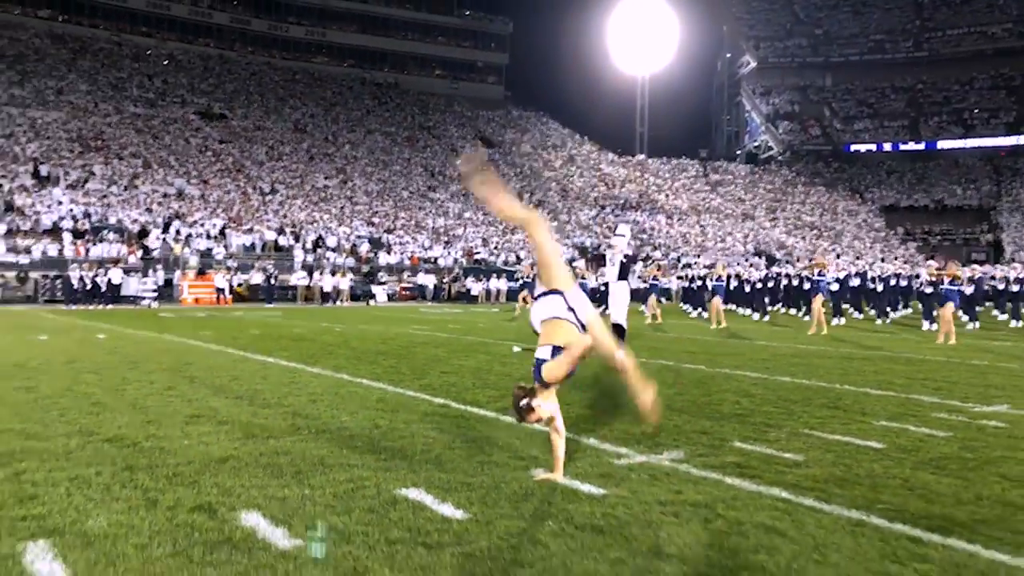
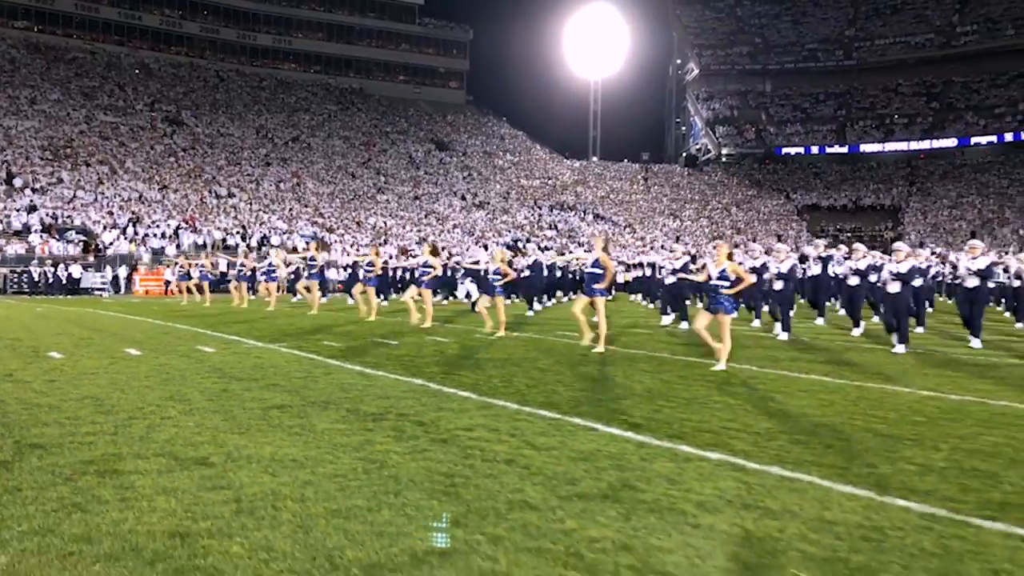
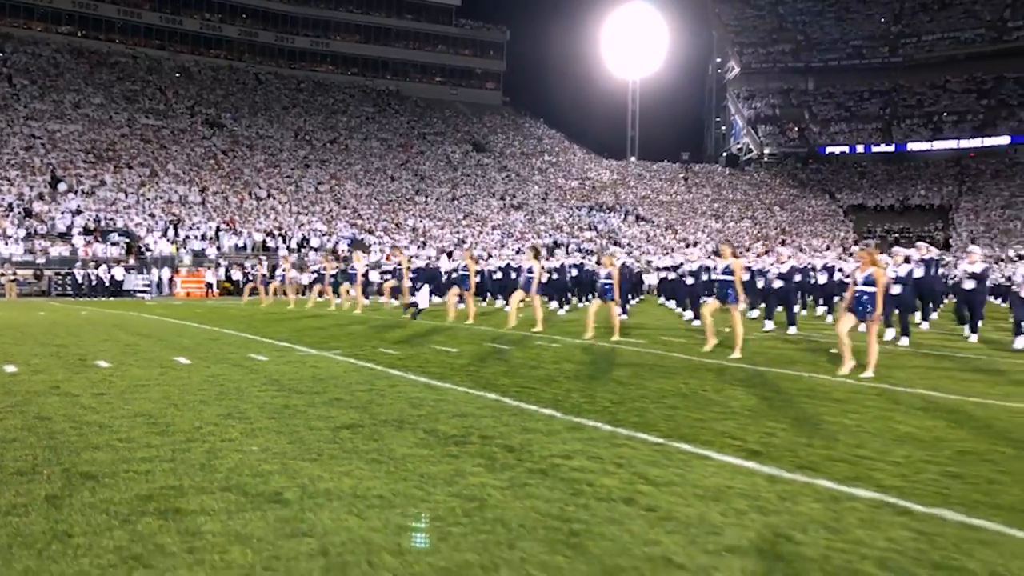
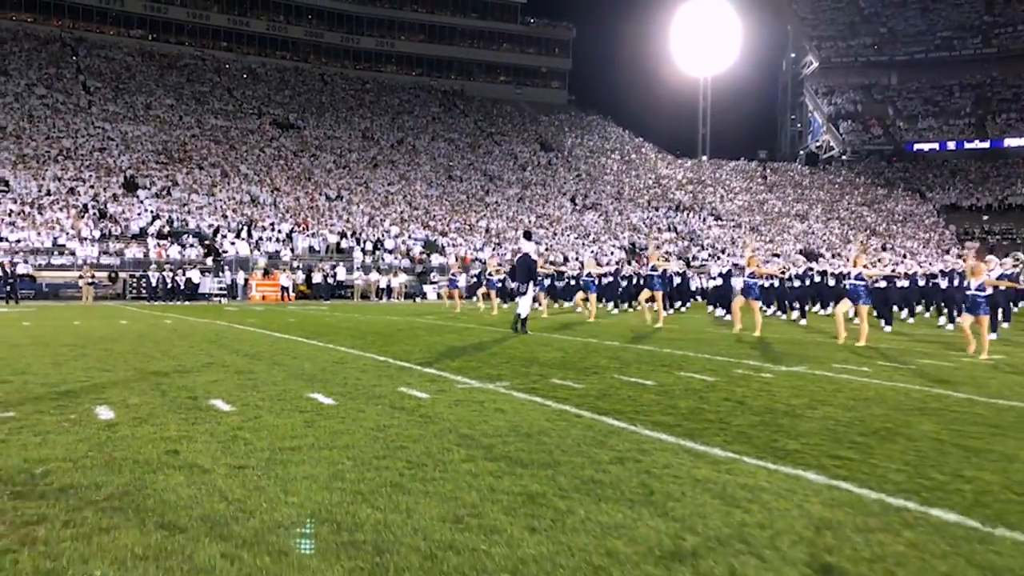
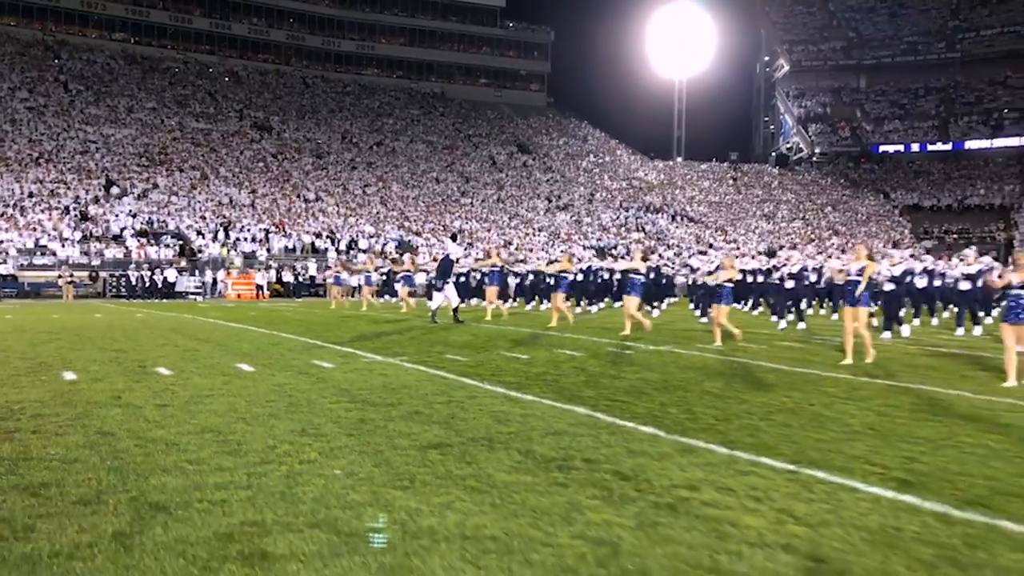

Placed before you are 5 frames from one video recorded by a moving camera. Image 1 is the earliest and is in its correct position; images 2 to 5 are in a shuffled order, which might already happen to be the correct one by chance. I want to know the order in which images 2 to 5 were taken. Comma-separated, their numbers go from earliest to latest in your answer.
4, 5, 3, 2
